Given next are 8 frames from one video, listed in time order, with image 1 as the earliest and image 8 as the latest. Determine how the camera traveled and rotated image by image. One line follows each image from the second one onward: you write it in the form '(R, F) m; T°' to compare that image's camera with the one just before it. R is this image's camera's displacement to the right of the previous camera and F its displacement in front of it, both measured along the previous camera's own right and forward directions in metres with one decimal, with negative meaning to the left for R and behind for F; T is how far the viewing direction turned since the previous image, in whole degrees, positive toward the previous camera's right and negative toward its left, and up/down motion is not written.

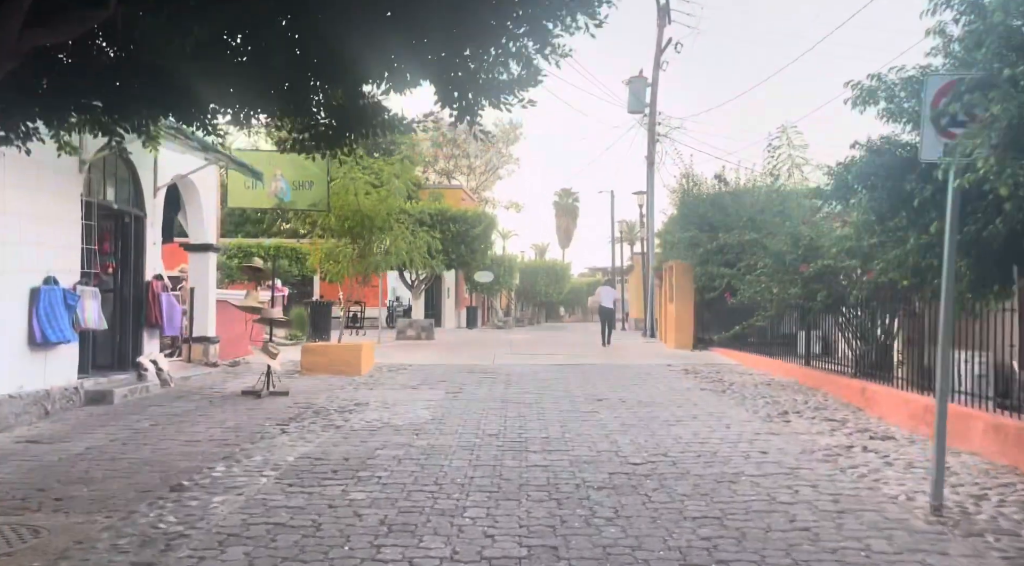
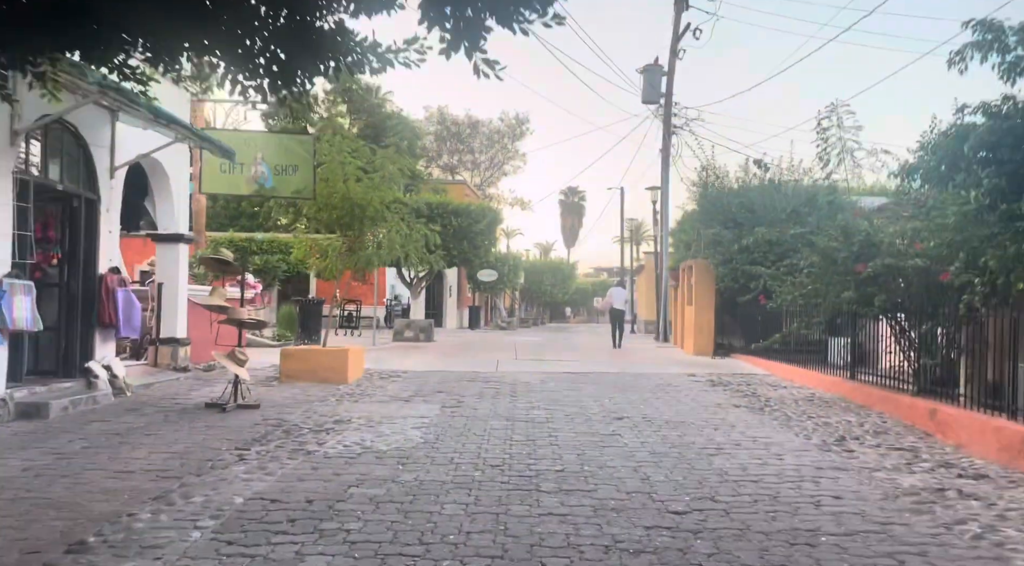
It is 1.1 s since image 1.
(-0.1, +1.4) m; 0°
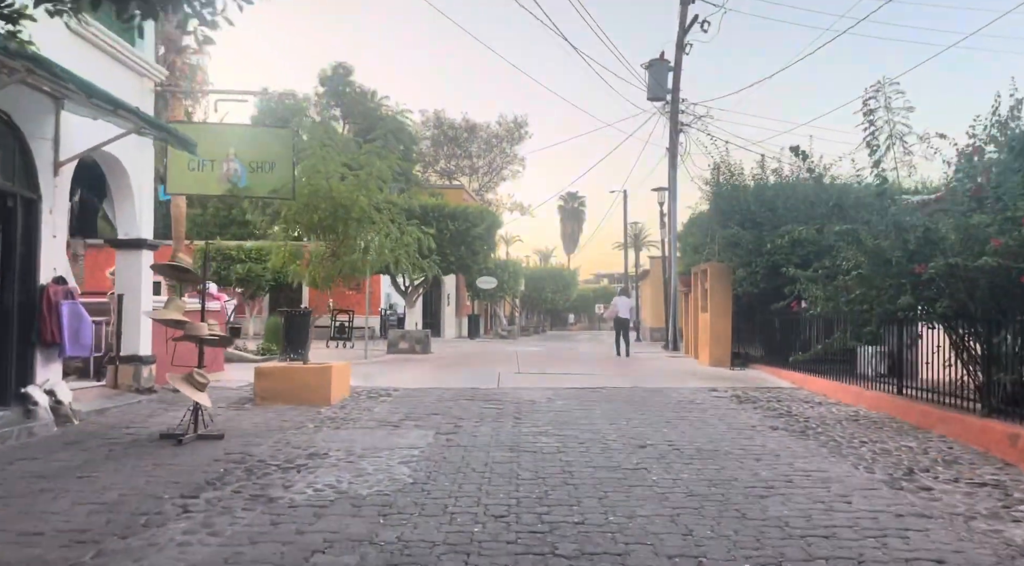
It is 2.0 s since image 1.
(0.0, +1.2) m; 0°
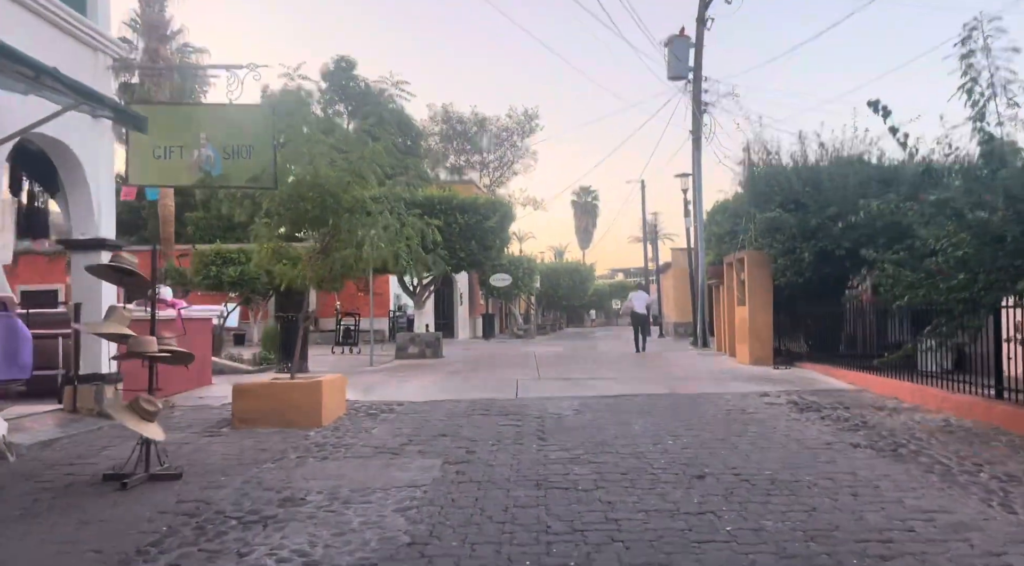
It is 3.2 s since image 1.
(-0.1, +1.4) m; -1°
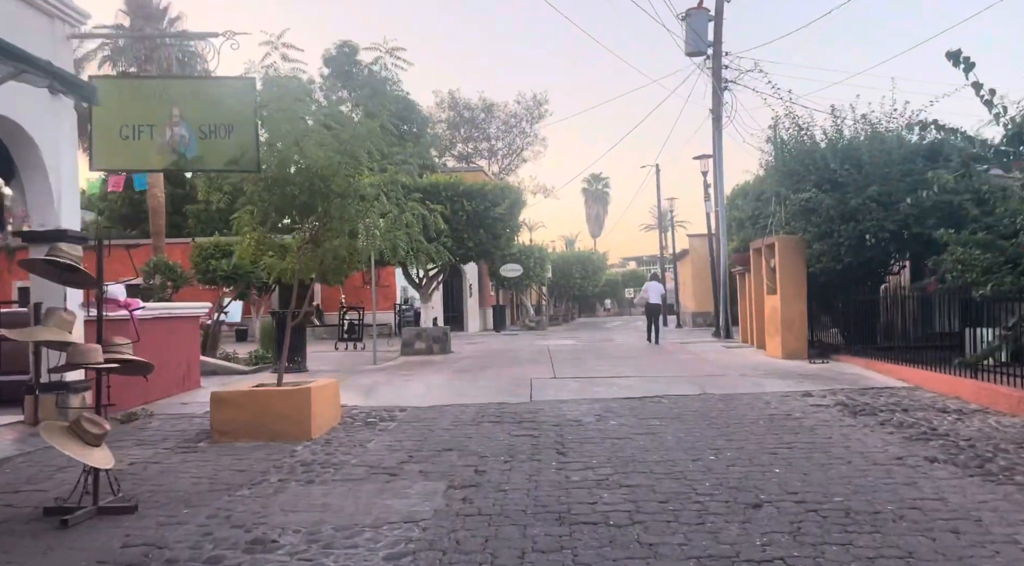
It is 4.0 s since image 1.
(0.0, +1.0) m; -1°
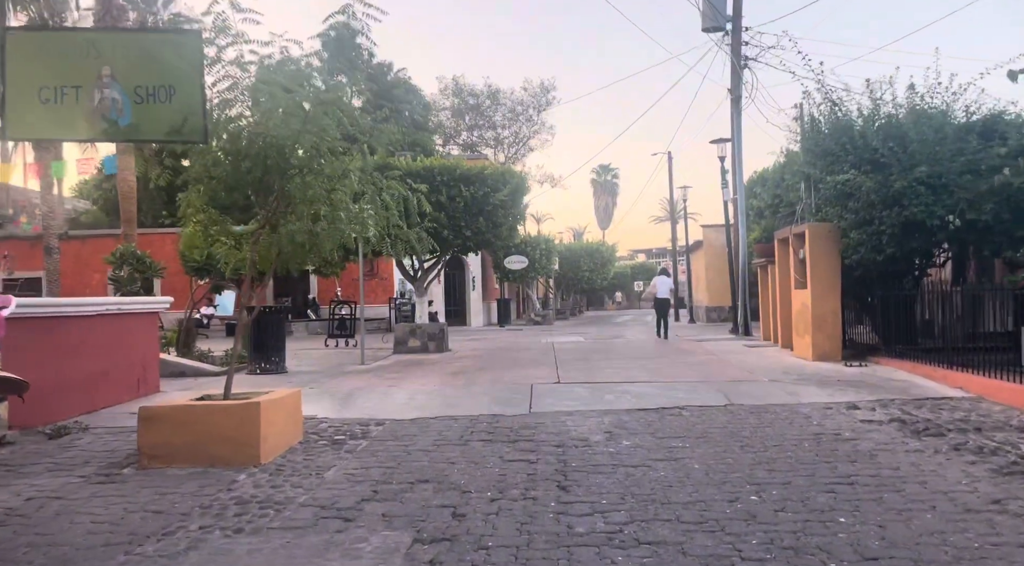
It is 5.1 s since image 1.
(+0.1, +1.3) m; -1°
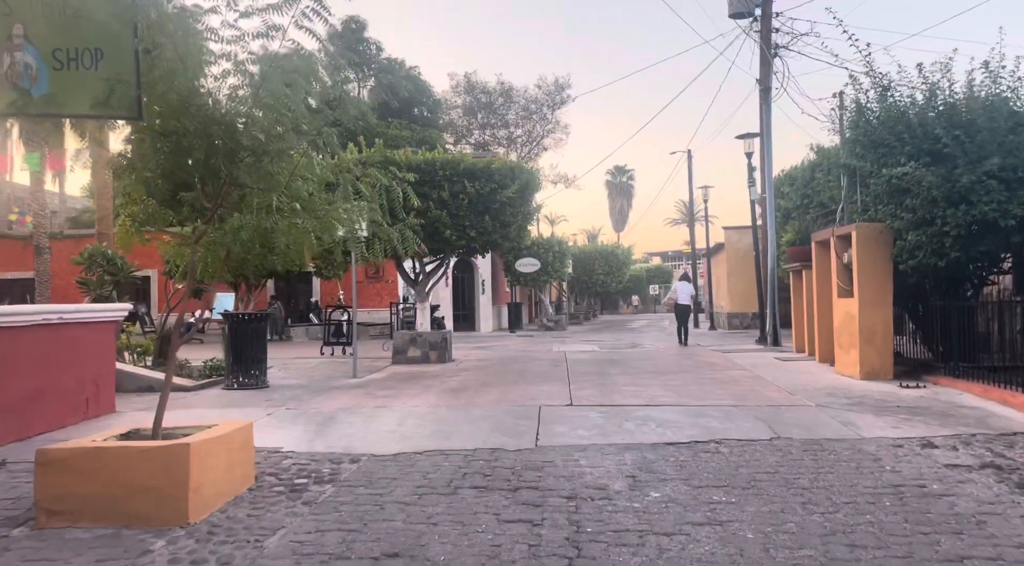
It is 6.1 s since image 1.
(+0.1, +1.3) m; -1°
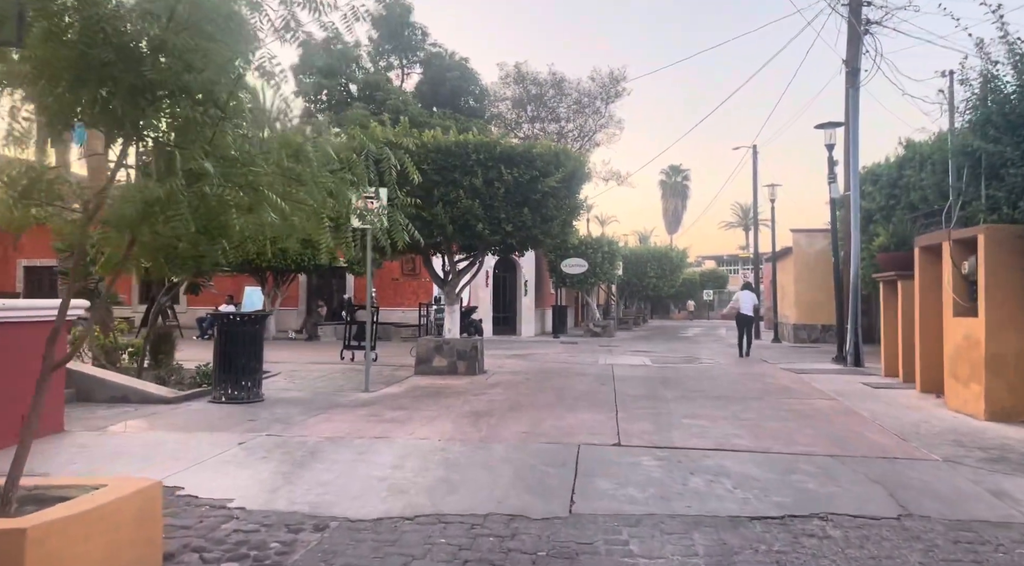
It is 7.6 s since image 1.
(+0.1, +1.8) m; -4°
